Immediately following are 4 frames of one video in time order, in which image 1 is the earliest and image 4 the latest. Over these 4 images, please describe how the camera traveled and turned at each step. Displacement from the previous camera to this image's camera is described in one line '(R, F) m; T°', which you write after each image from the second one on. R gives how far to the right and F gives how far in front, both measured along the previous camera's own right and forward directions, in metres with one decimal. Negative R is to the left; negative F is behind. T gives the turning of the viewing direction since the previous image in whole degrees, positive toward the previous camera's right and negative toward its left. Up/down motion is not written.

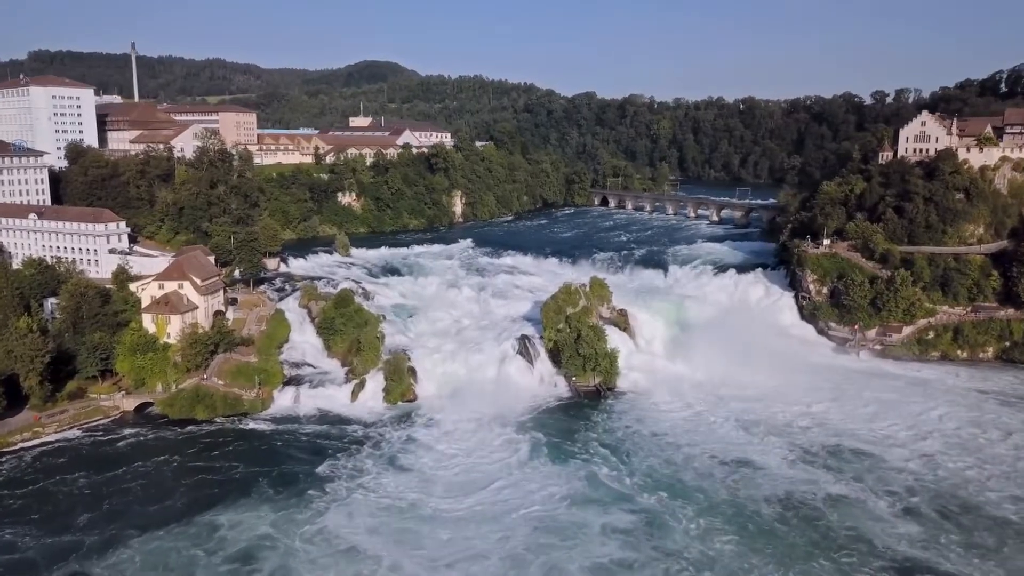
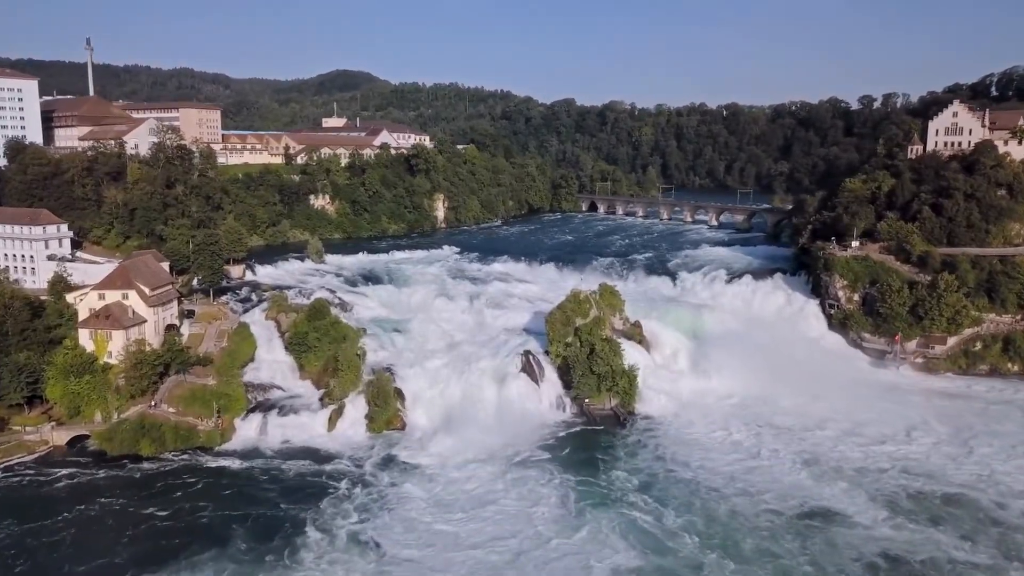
(-1.1, +4.4) m; +2°
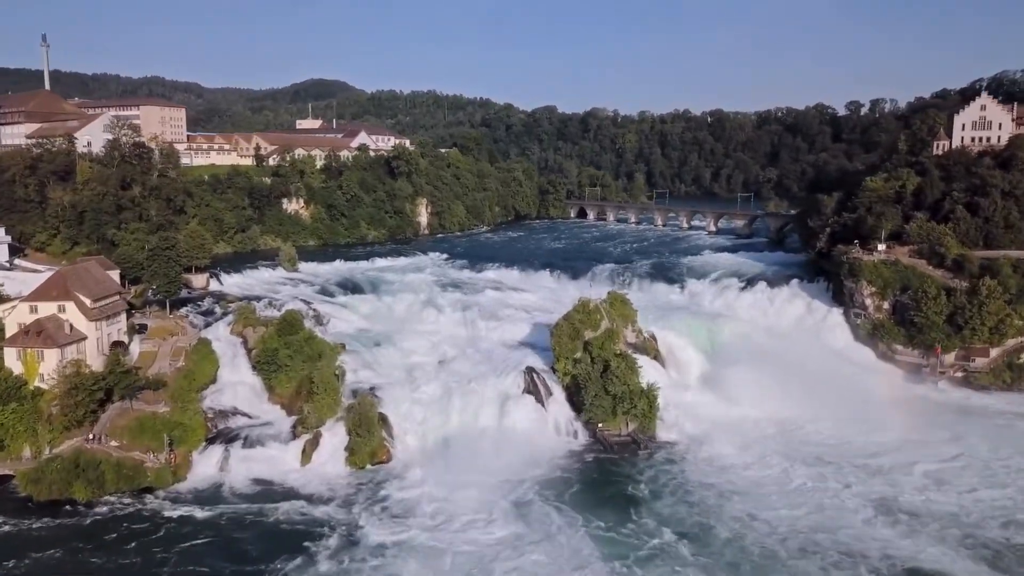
(-0.8, +3.6) m; +2°
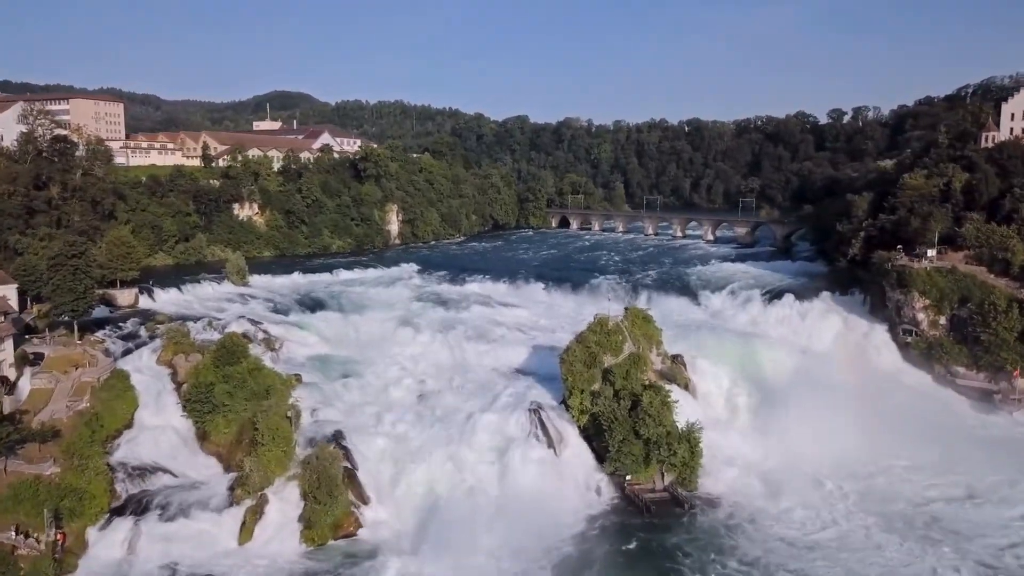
(-0.9, +5.3) m; +2°
